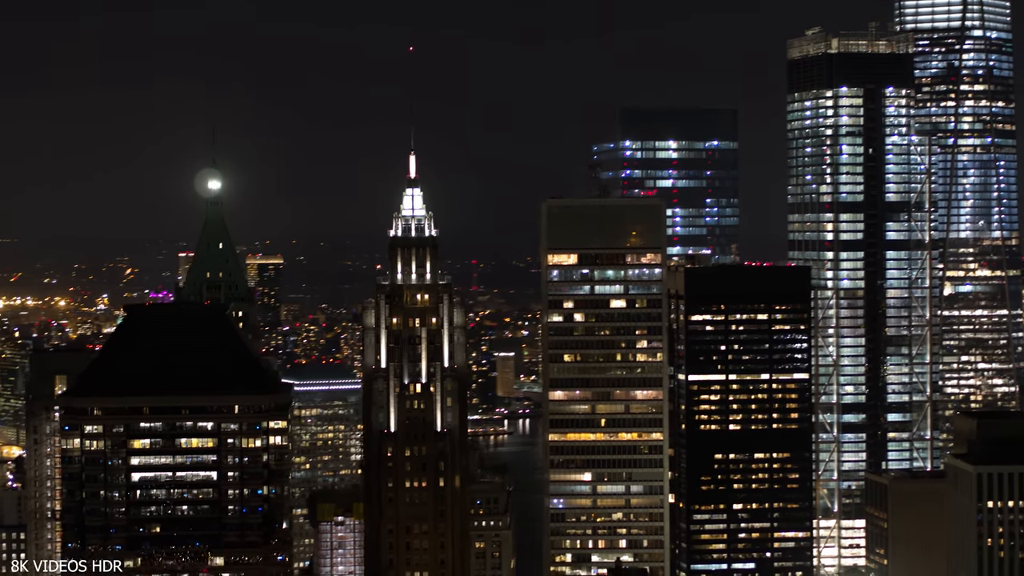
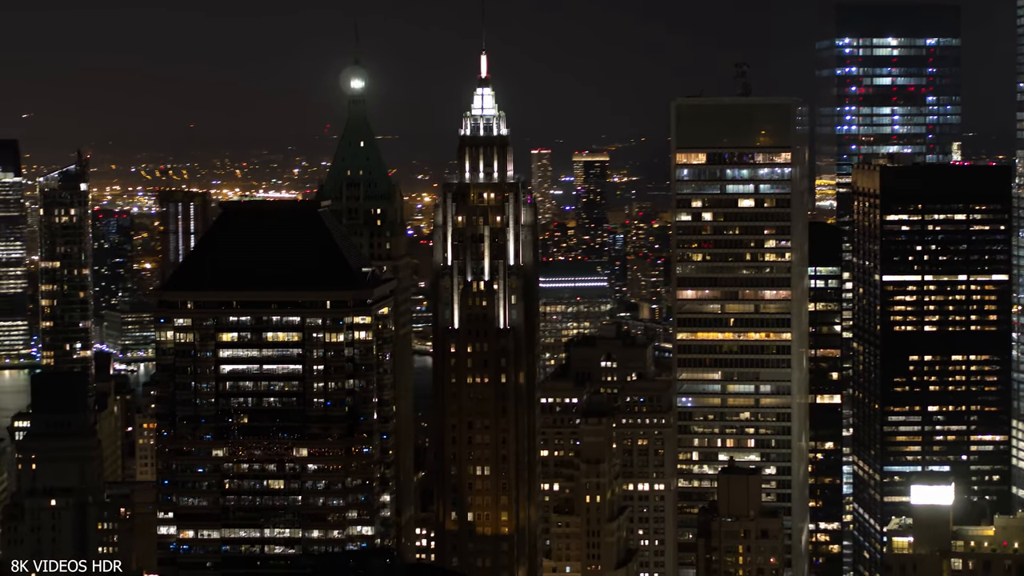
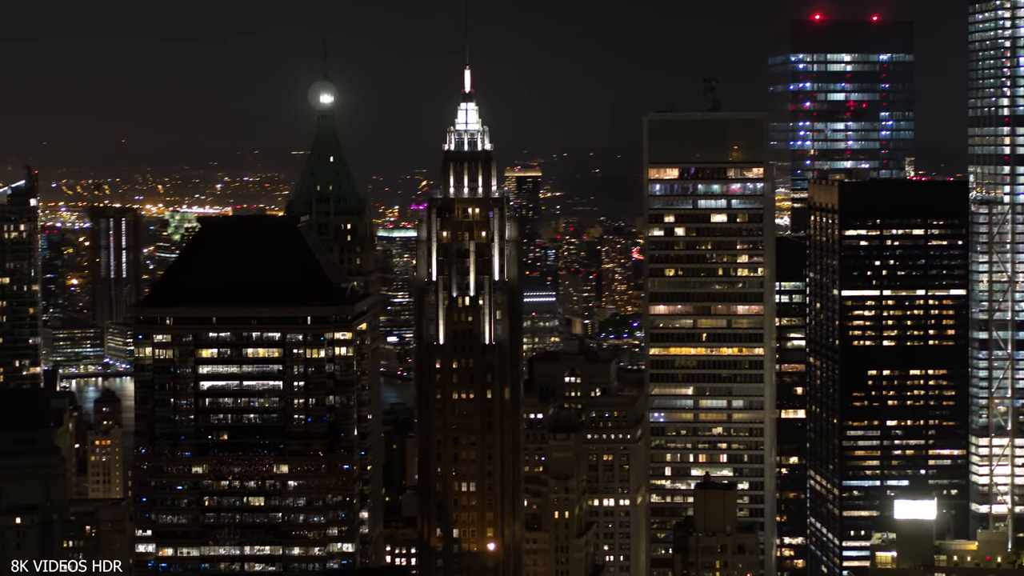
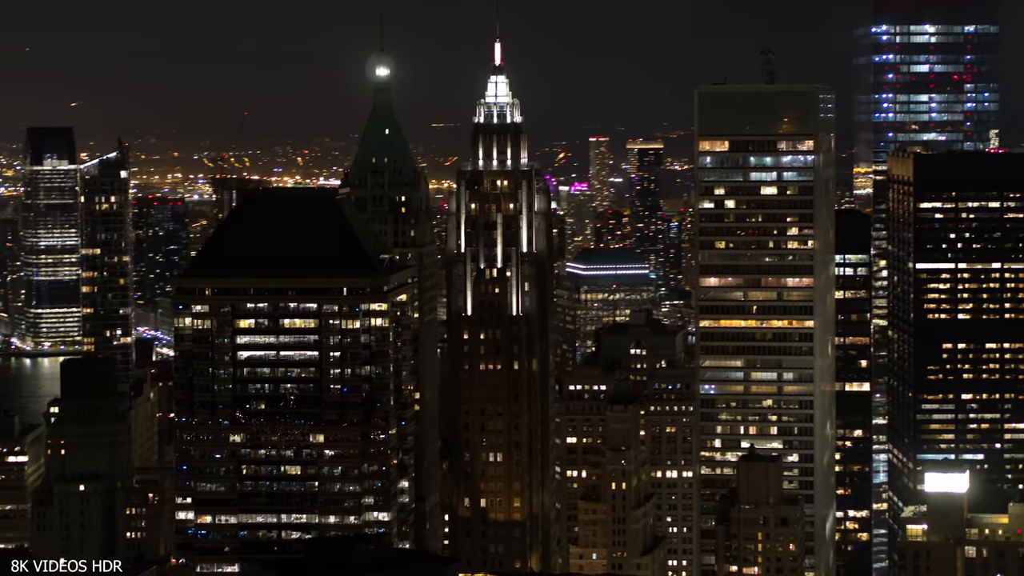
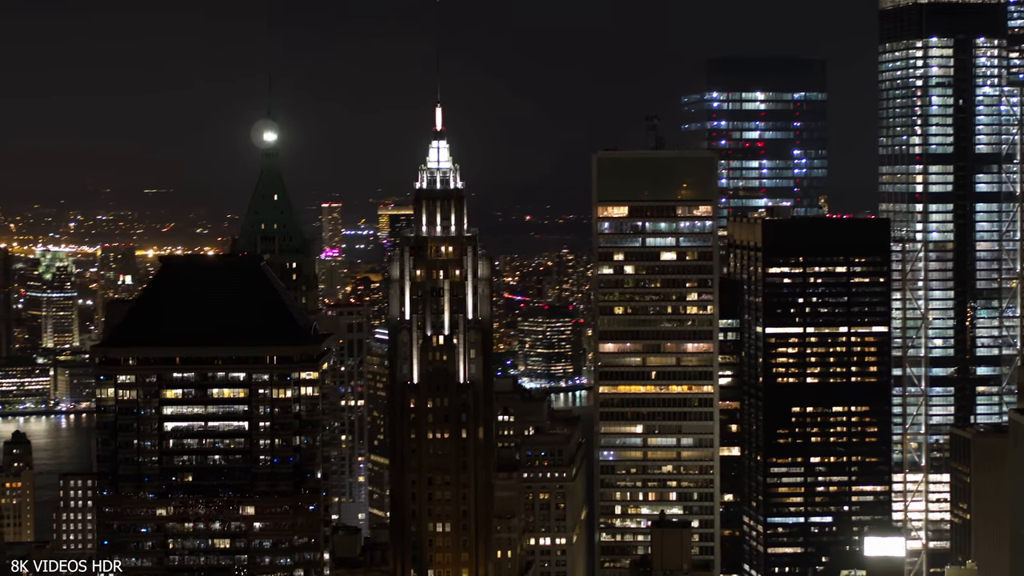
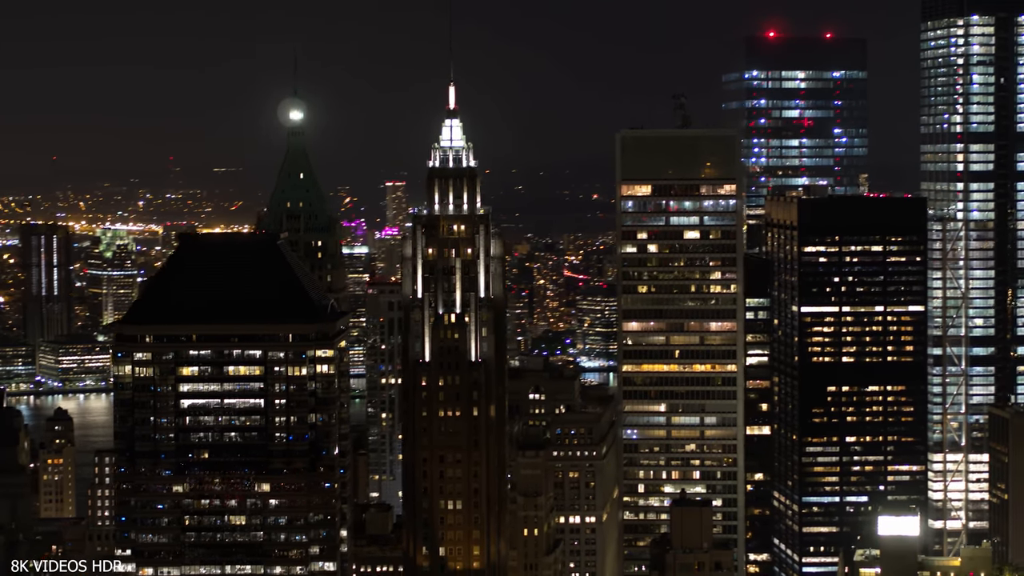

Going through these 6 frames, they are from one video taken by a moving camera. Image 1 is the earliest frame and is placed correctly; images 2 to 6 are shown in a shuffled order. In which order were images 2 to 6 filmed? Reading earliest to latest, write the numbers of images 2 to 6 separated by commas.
5, 6, 3, 2, 4
